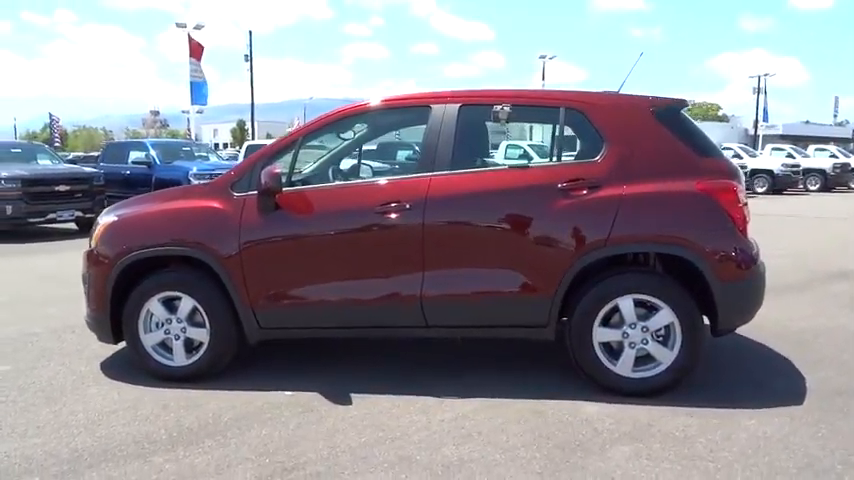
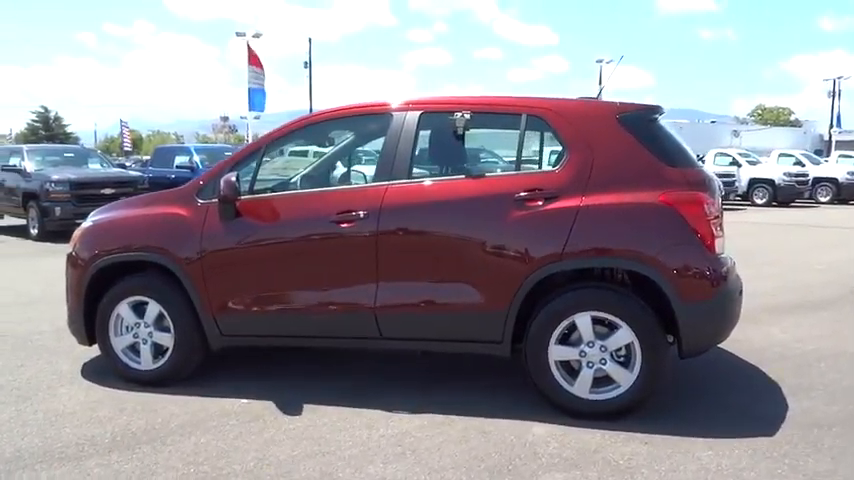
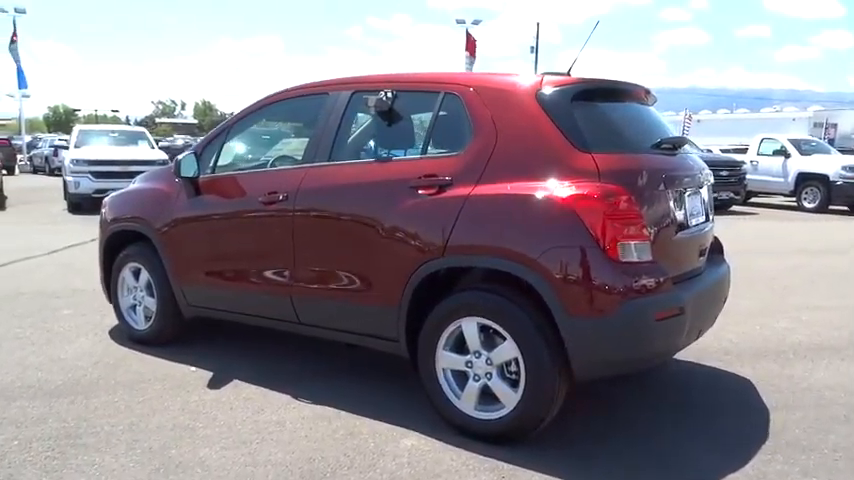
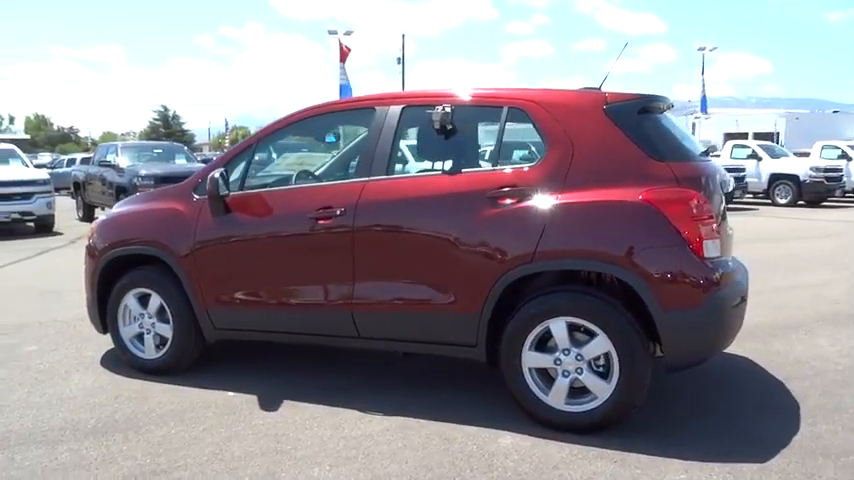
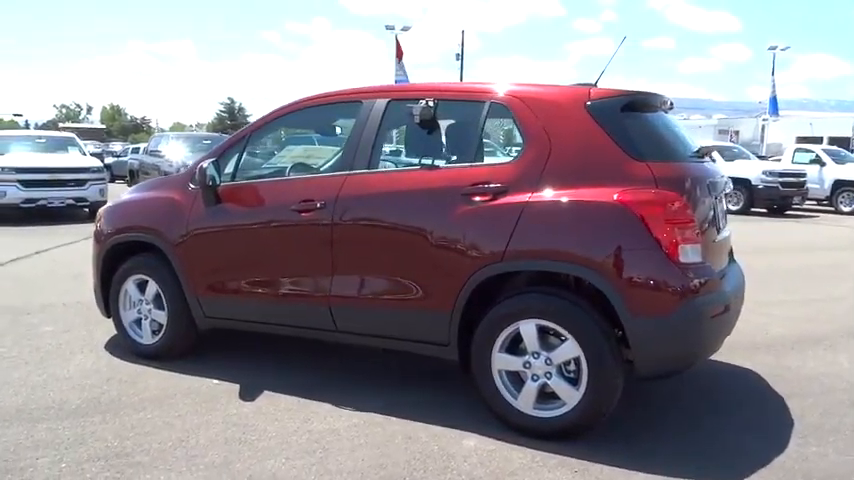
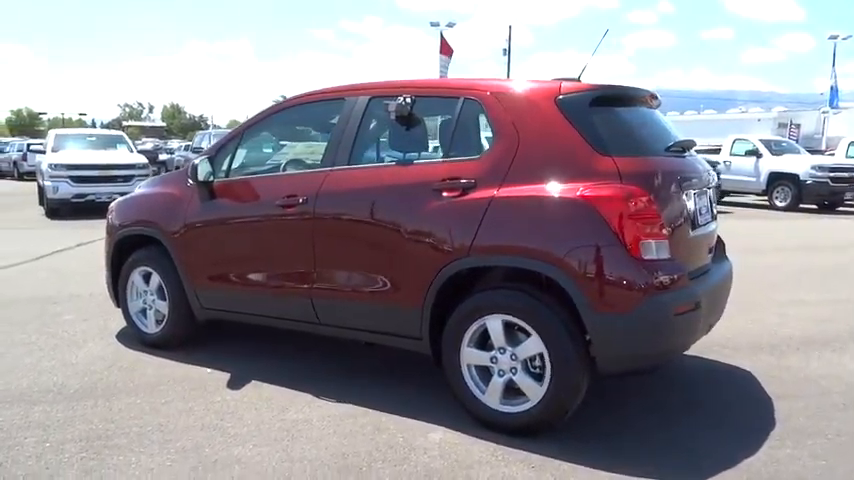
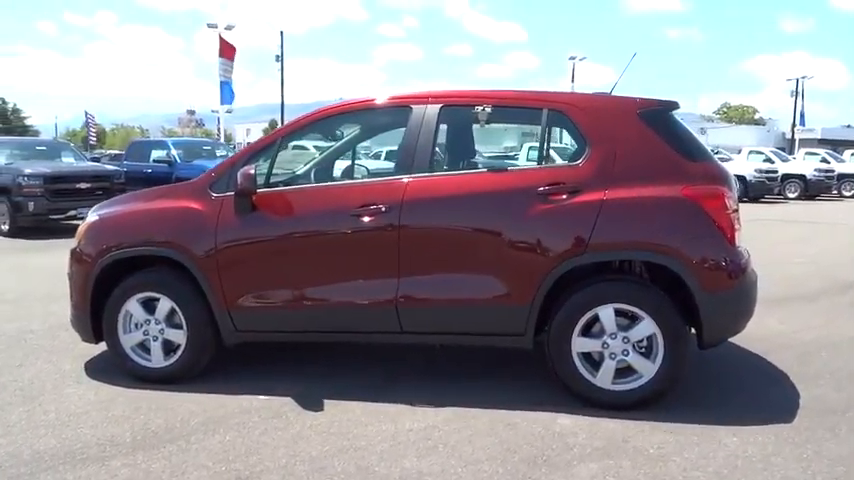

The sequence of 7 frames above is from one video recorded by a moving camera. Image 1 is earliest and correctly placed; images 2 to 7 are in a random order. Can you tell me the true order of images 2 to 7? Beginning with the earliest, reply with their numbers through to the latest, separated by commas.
7, 2, 4, 5, 6, 3
